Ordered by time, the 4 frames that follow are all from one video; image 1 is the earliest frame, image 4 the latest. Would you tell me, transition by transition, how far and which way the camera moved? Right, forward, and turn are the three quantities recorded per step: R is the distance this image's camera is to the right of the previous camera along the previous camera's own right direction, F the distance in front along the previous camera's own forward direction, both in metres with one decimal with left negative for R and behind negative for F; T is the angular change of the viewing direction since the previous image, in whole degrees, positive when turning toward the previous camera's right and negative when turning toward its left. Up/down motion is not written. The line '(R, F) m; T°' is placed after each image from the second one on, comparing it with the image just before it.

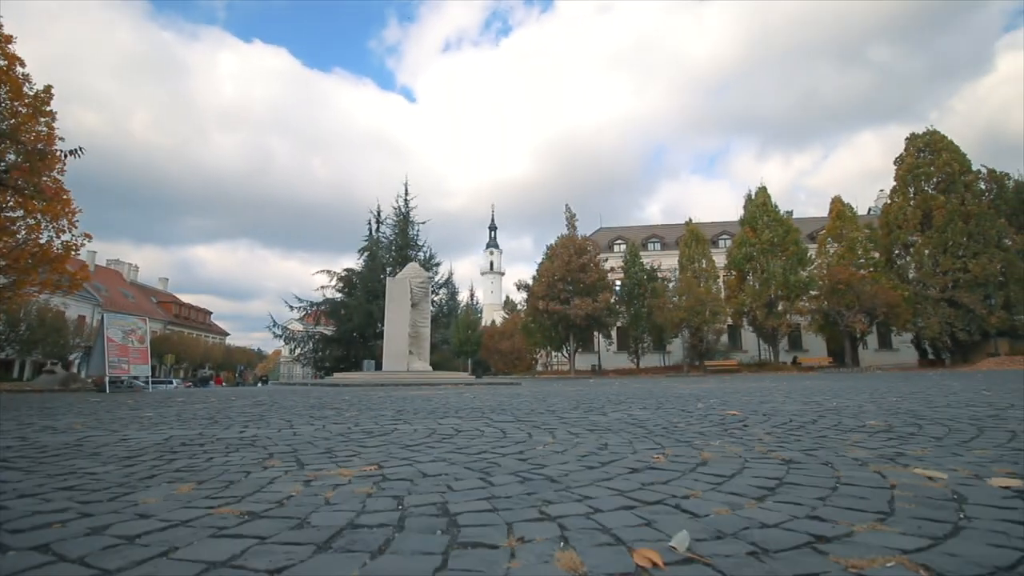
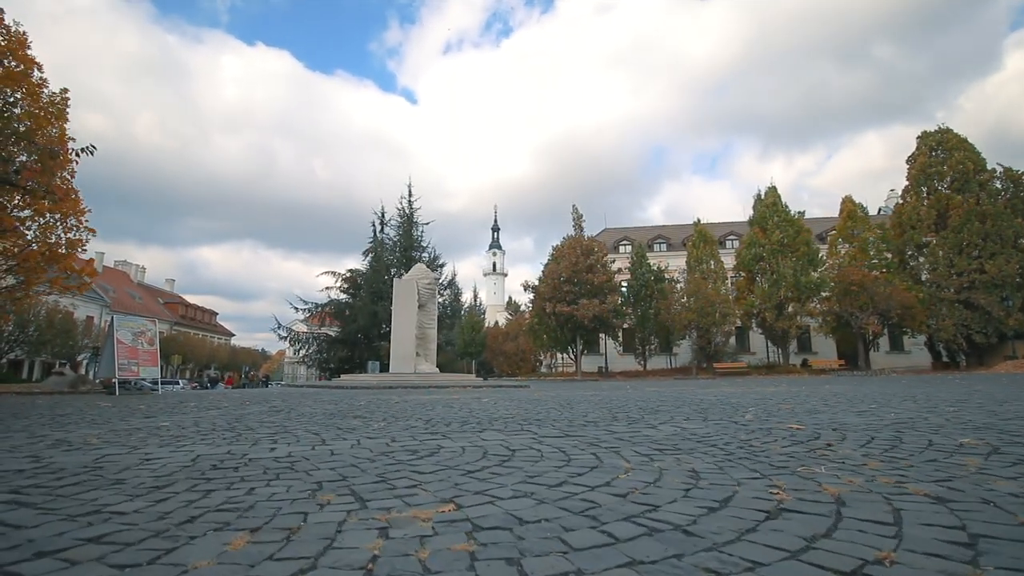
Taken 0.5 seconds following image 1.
(-0.4, +0.4) m; 0°
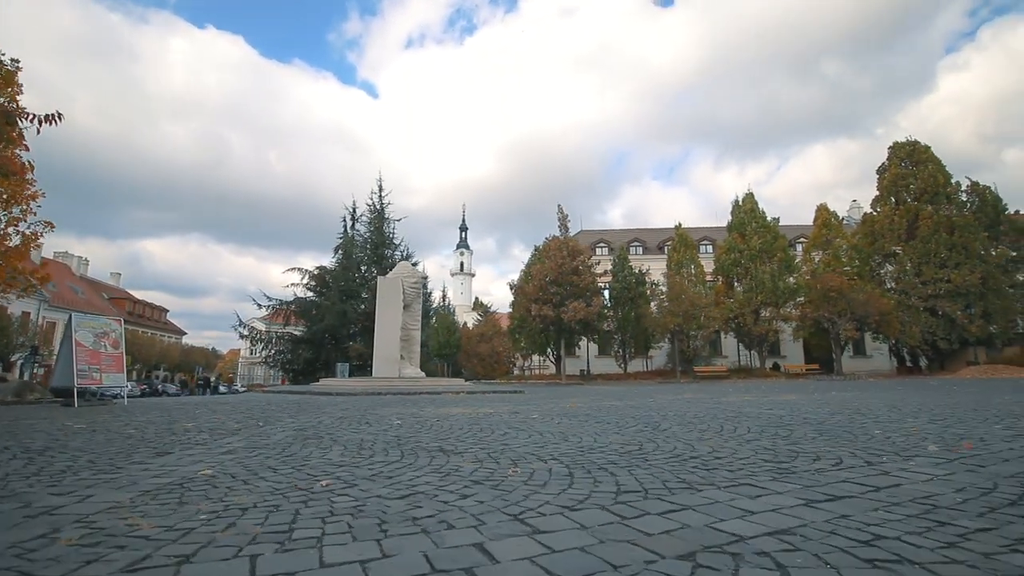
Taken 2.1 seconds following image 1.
(-1.5, +1.4) m; +4°
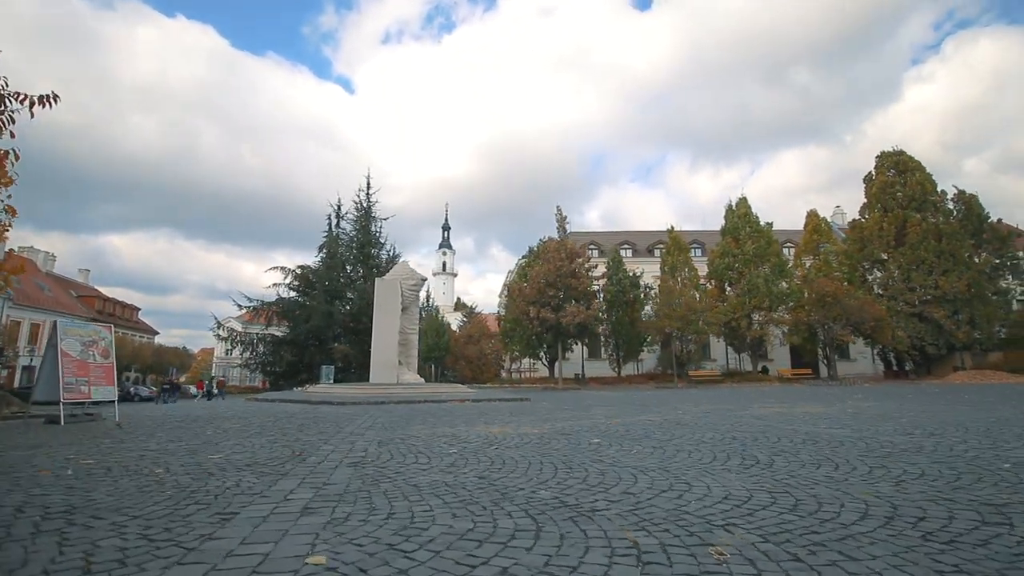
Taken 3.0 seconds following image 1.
(-1.2, +0.9) m; +3°
